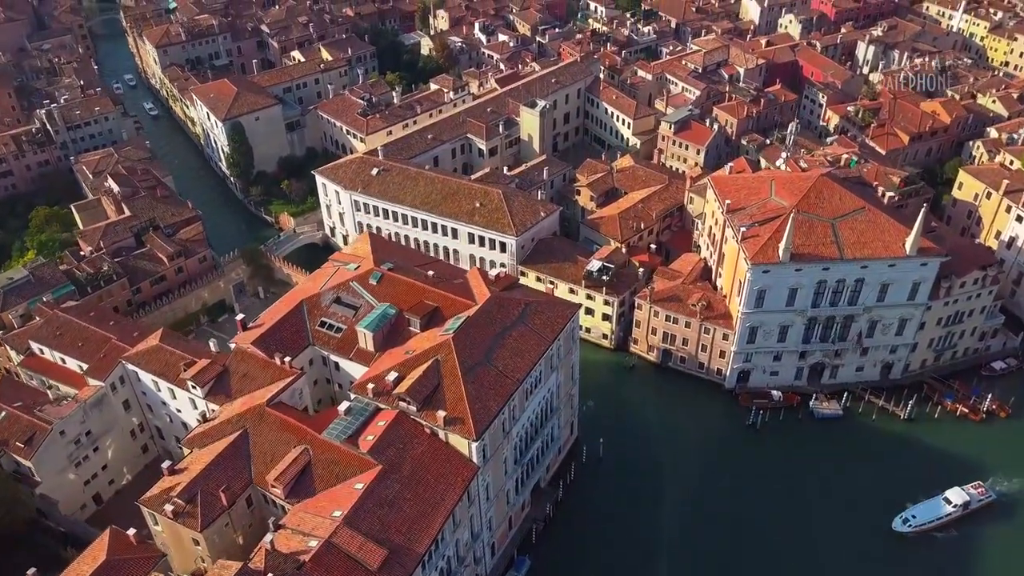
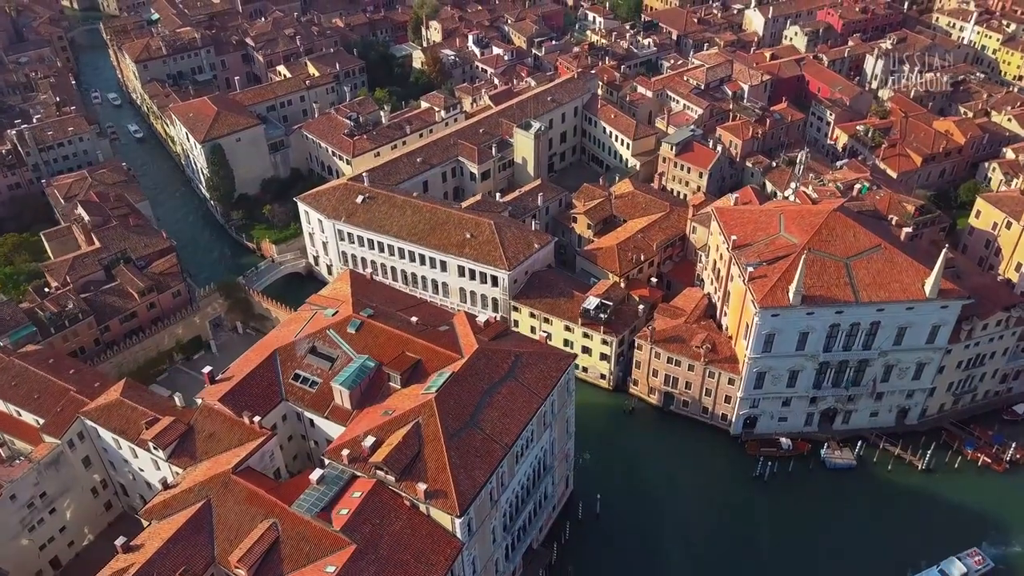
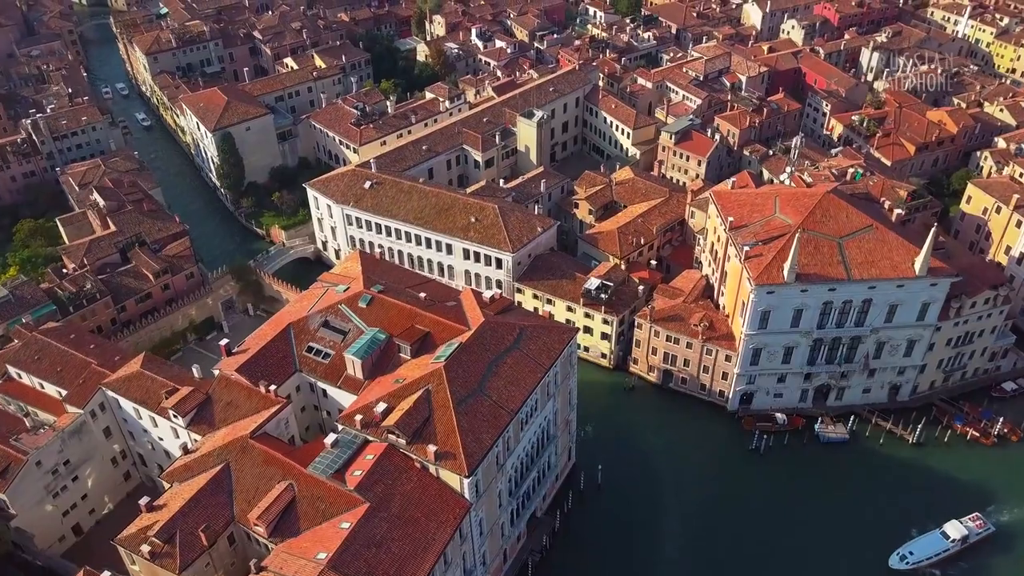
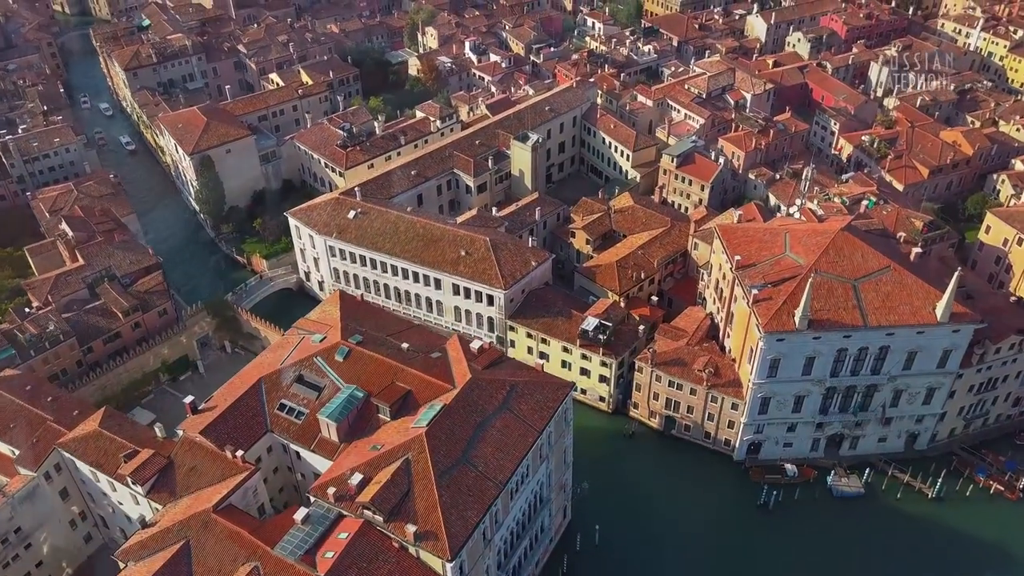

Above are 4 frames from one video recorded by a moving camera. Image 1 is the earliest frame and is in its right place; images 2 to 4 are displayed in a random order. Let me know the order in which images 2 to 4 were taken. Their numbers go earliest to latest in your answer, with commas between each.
3, 2, 4
